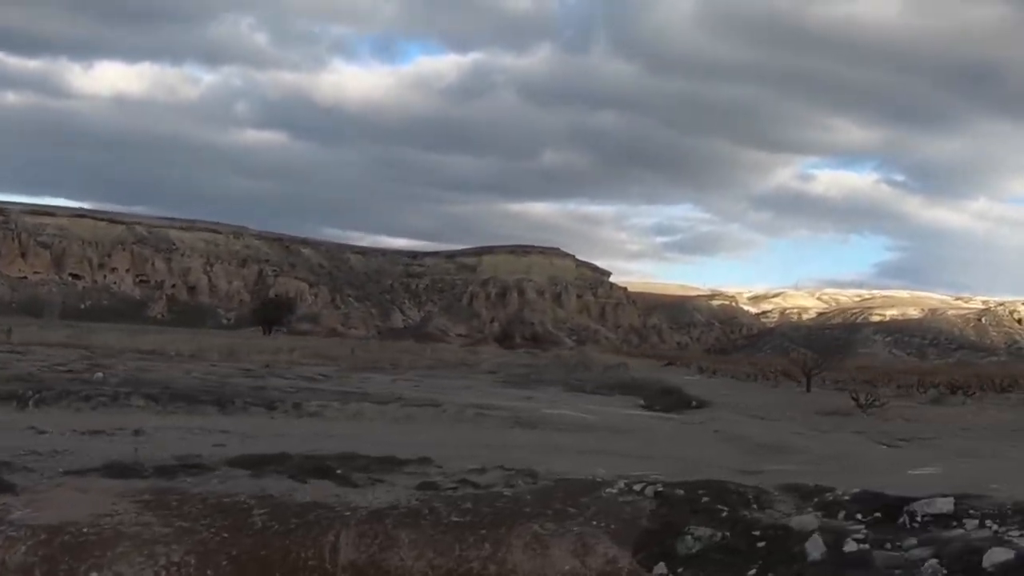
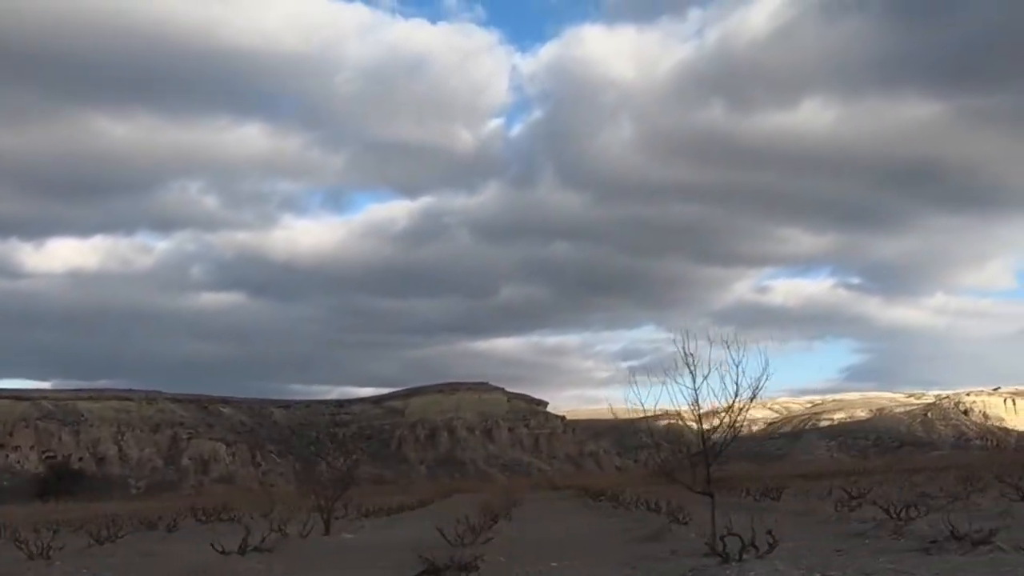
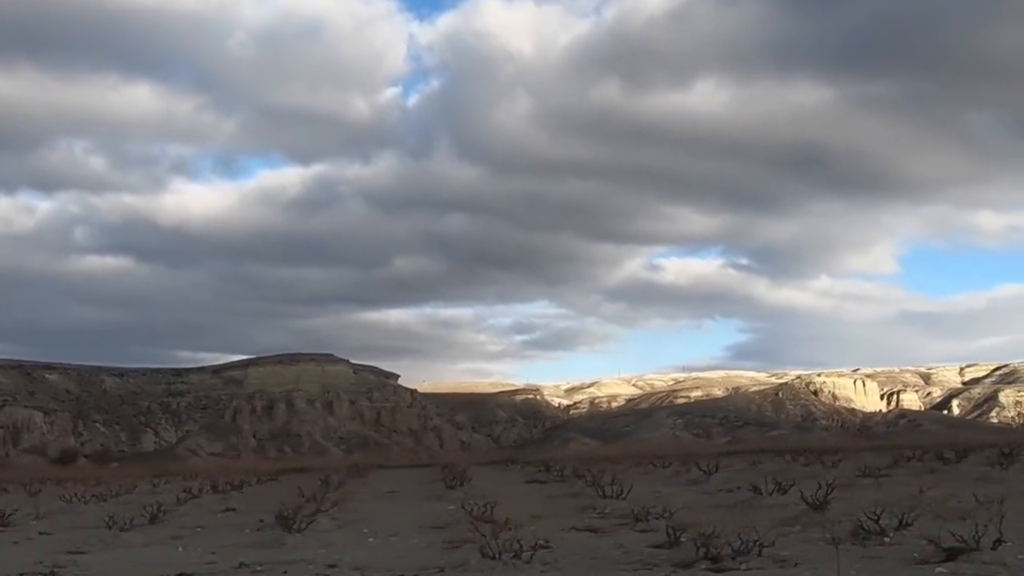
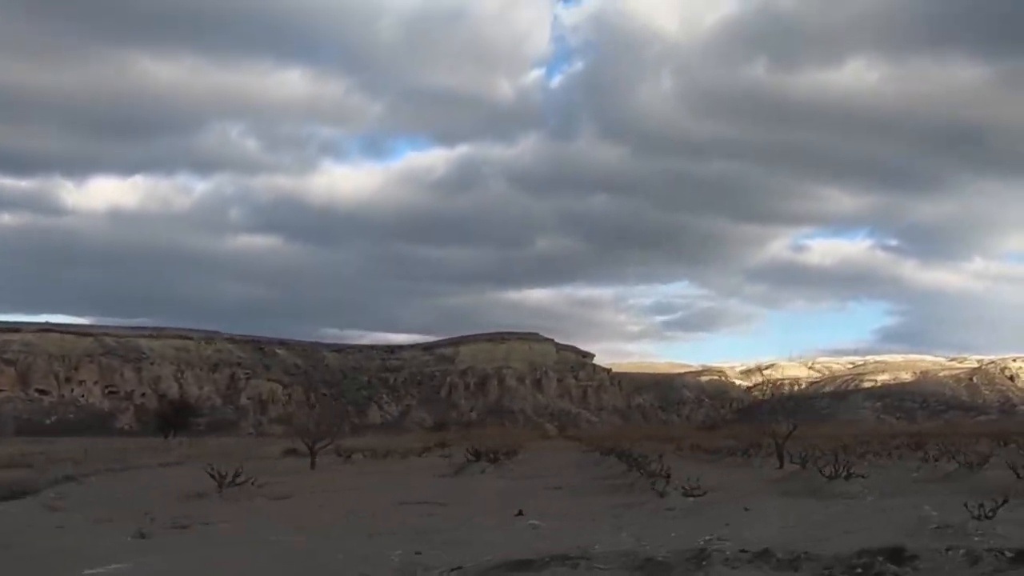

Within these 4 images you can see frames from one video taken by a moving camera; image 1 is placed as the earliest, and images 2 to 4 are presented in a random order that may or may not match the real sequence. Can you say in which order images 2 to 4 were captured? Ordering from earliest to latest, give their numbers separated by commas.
4, 2, 3
